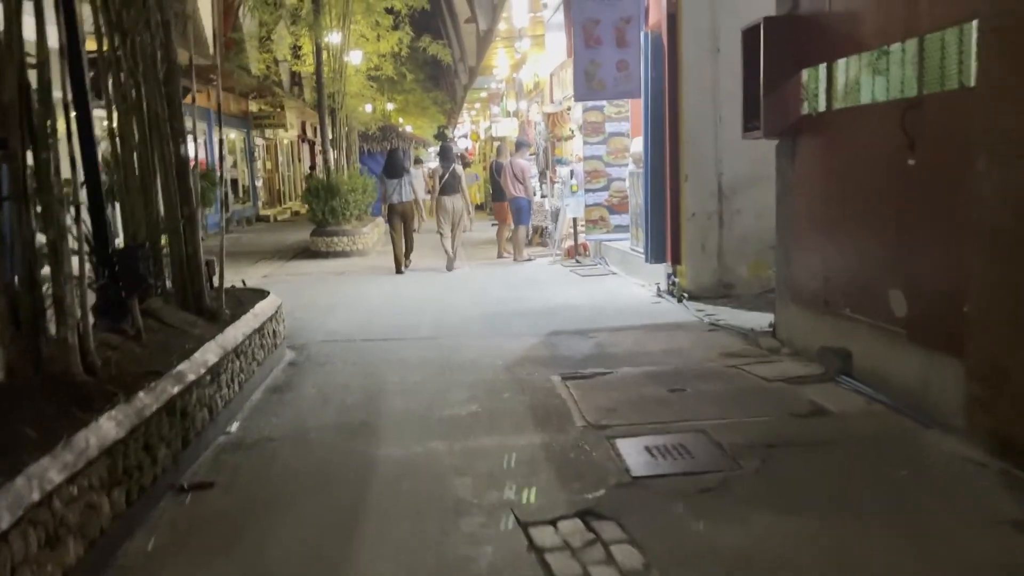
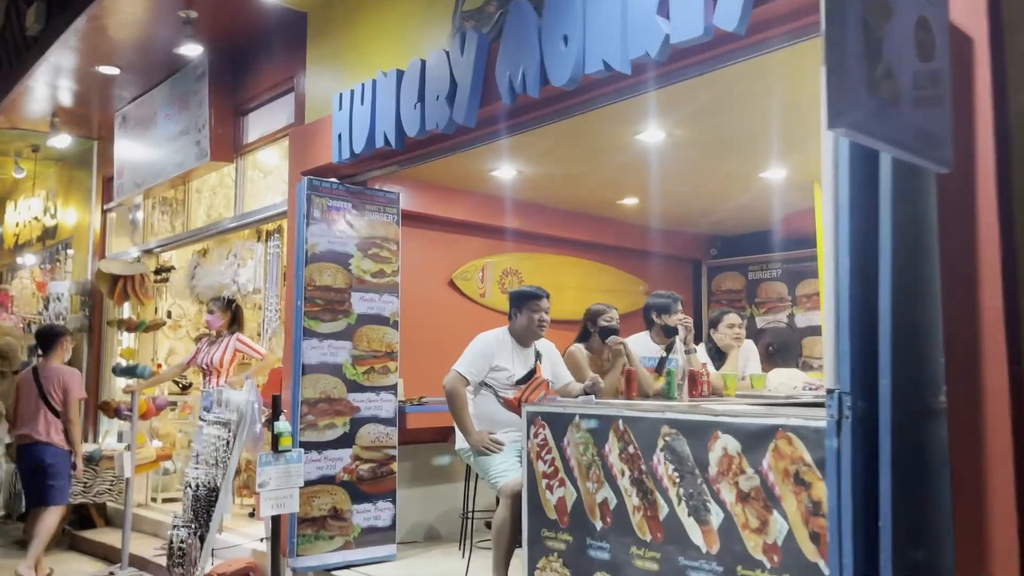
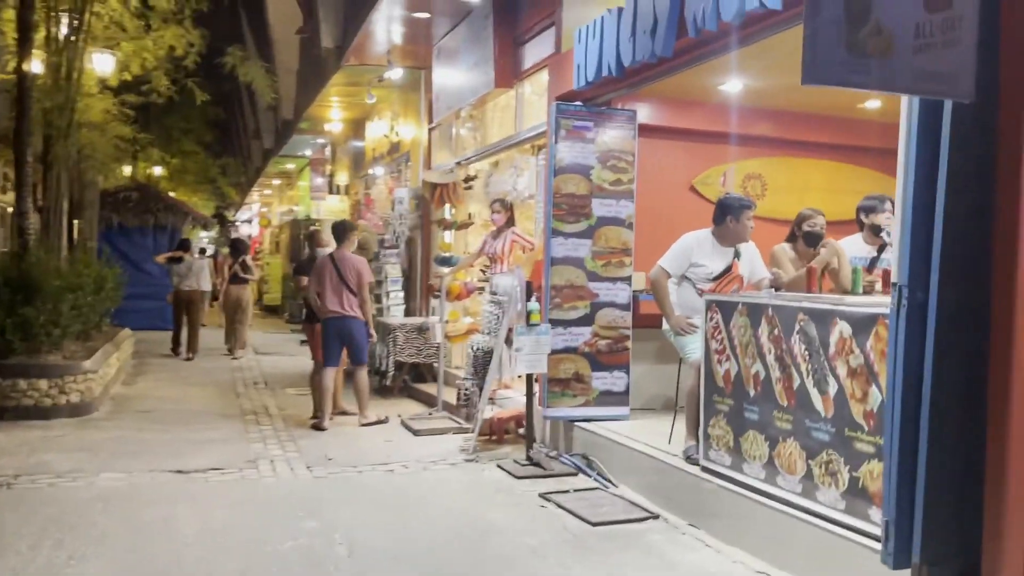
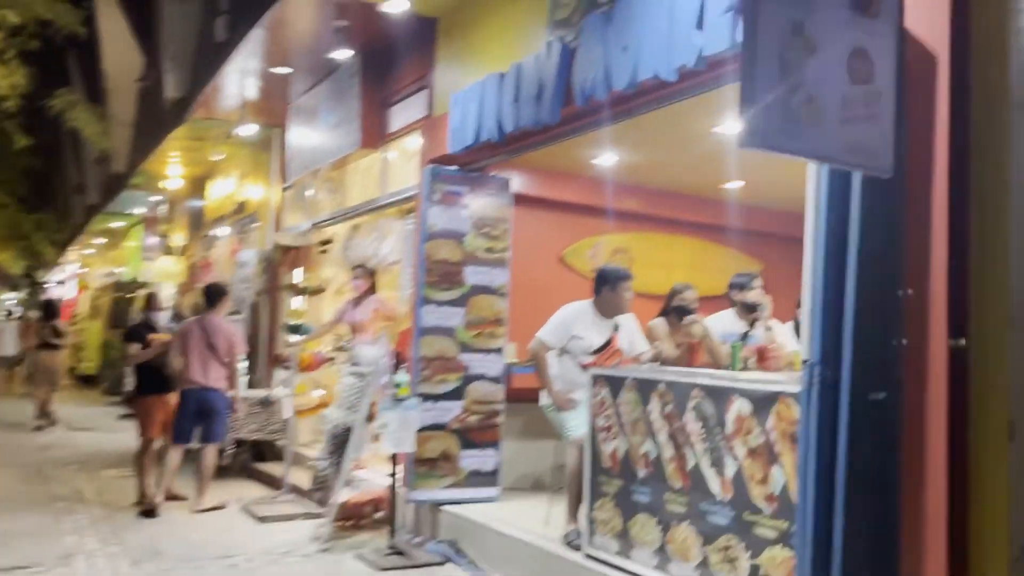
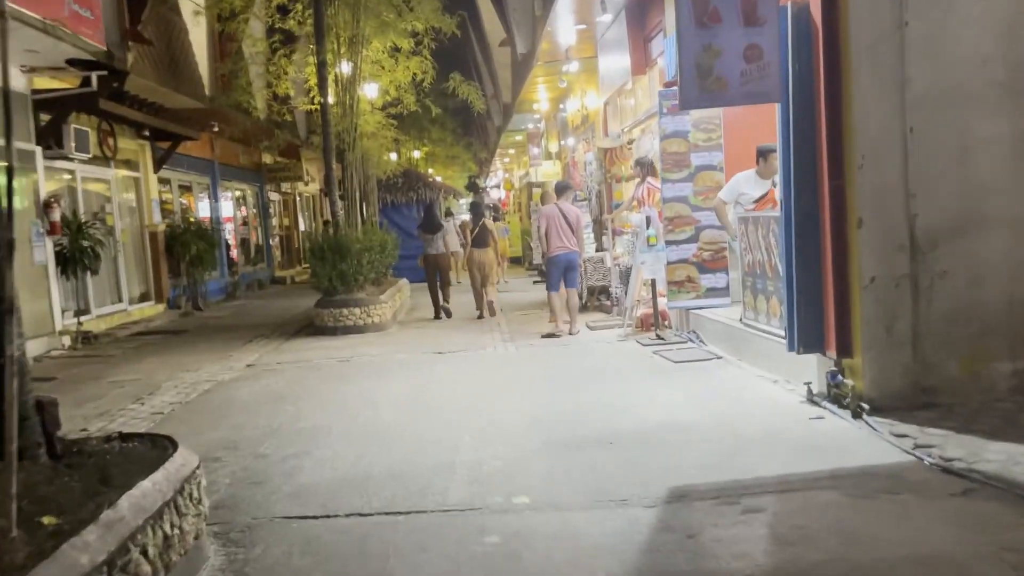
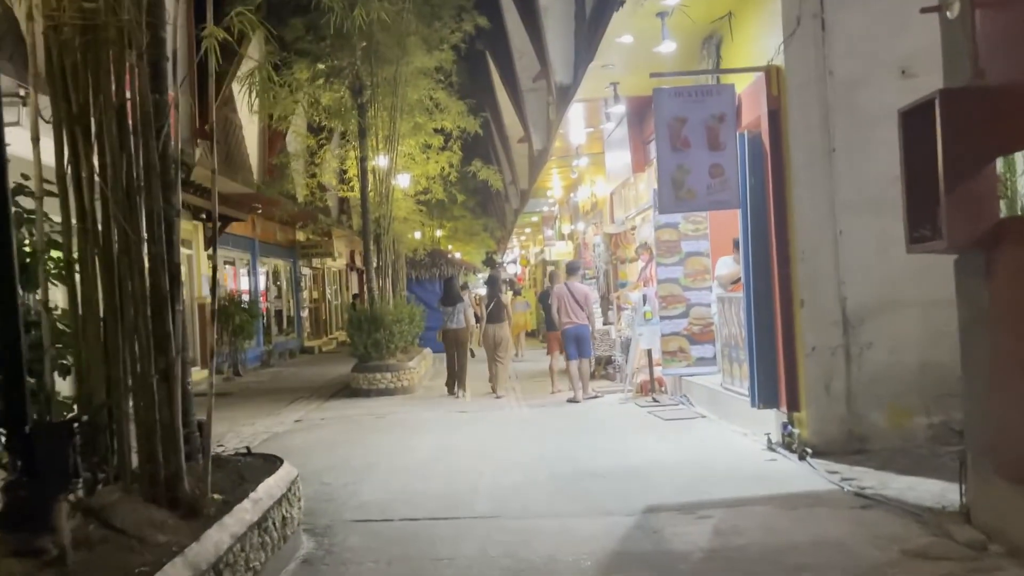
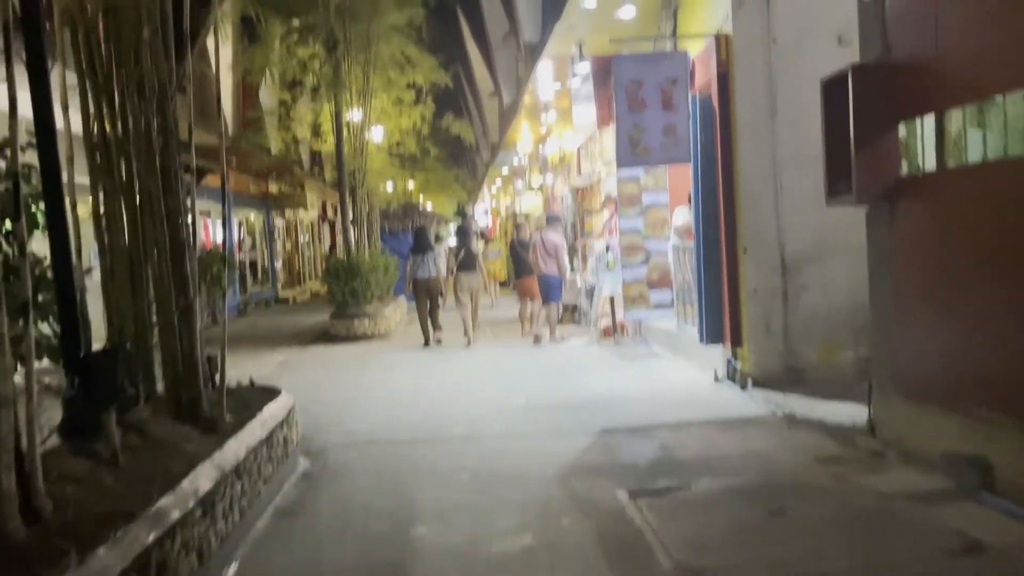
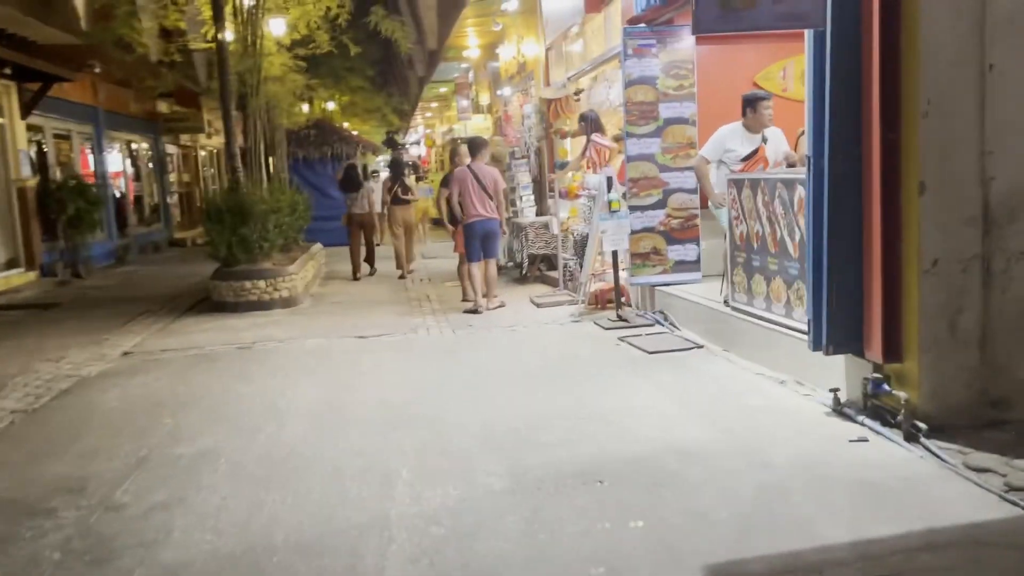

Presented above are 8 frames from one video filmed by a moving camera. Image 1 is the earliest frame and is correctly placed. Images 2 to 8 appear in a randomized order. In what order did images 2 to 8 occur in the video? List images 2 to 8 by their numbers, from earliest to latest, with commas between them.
7, 6, 5, 8, 3, 4, 2
